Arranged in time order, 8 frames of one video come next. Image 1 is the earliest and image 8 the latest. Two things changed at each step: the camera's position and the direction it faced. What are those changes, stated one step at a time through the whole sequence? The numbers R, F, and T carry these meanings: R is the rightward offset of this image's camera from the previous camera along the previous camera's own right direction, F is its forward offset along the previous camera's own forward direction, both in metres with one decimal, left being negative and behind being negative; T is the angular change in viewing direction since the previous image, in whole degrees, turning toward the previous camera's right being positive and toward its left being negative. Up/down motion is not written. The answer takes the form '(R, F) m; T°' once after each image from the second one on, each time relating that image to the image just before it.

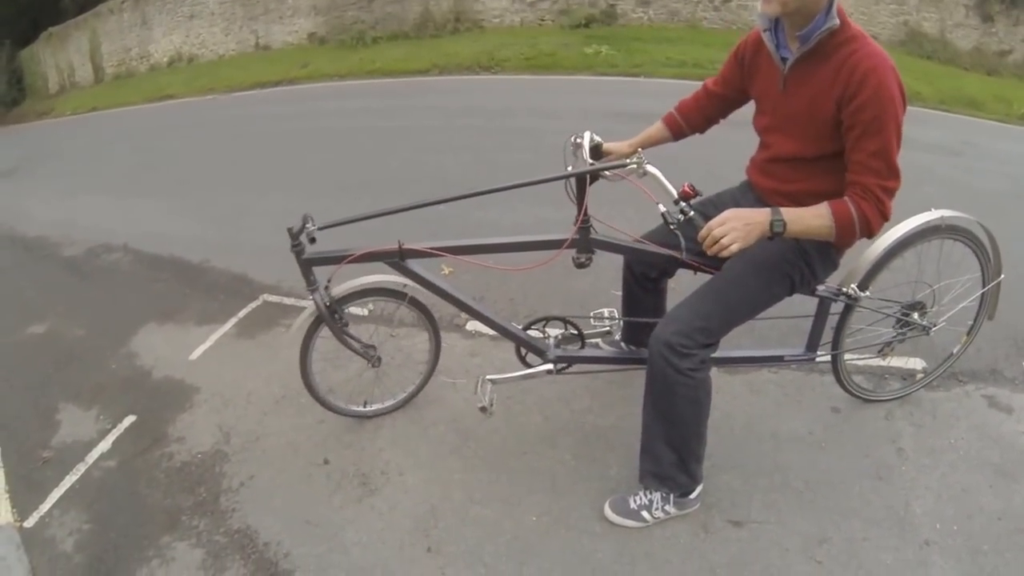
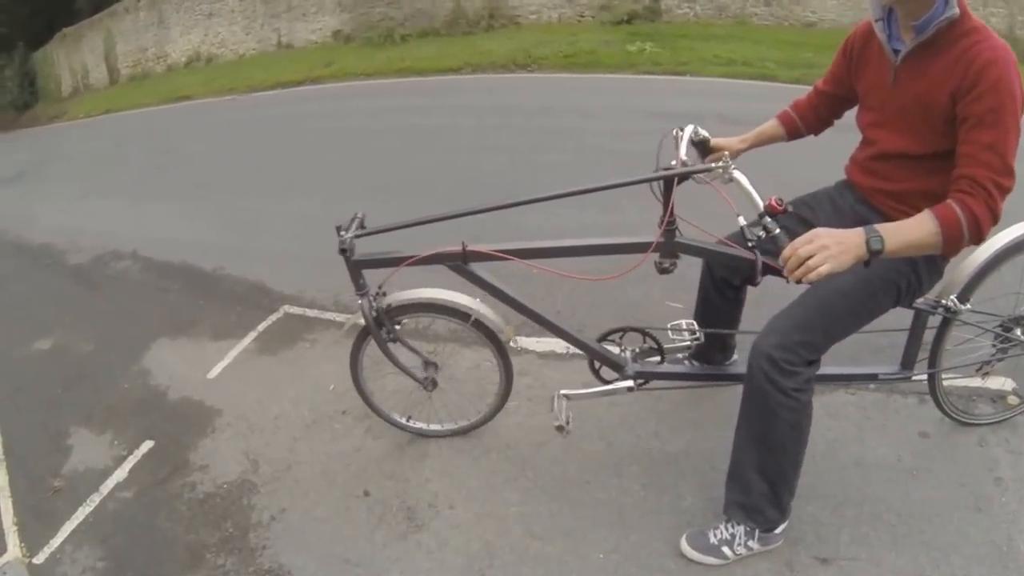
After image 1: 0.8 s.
(-0.2, +0.4) m; -1°
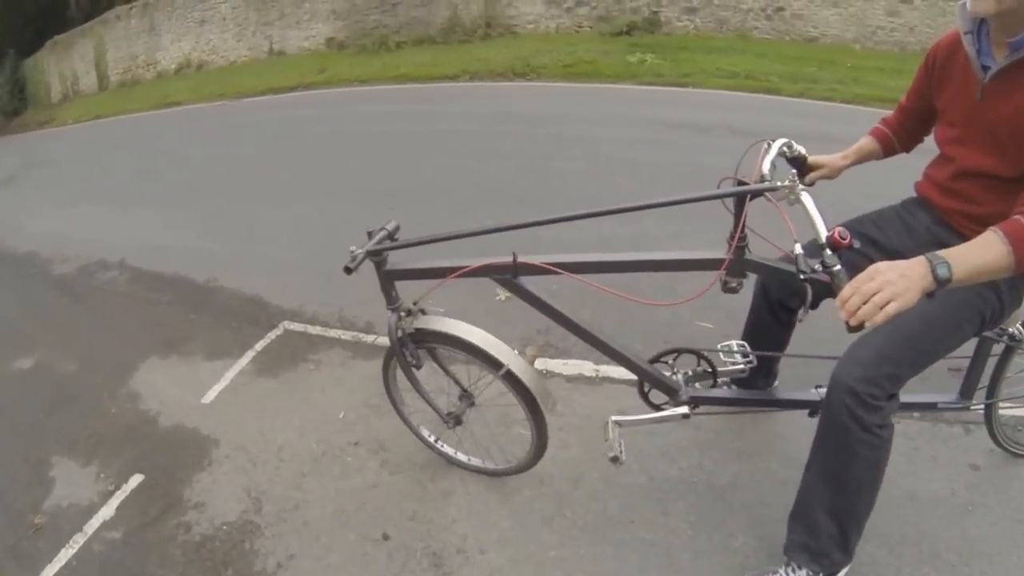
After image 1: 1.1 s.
(-0.2, +0.3) m; +1°
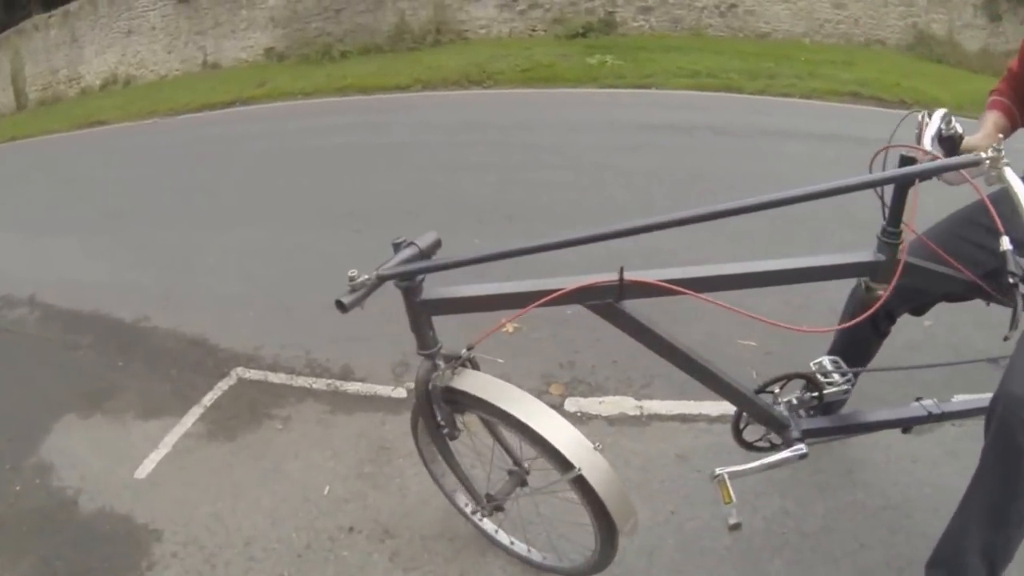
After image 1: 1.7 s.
(-0.3, +0.8) m; +4°
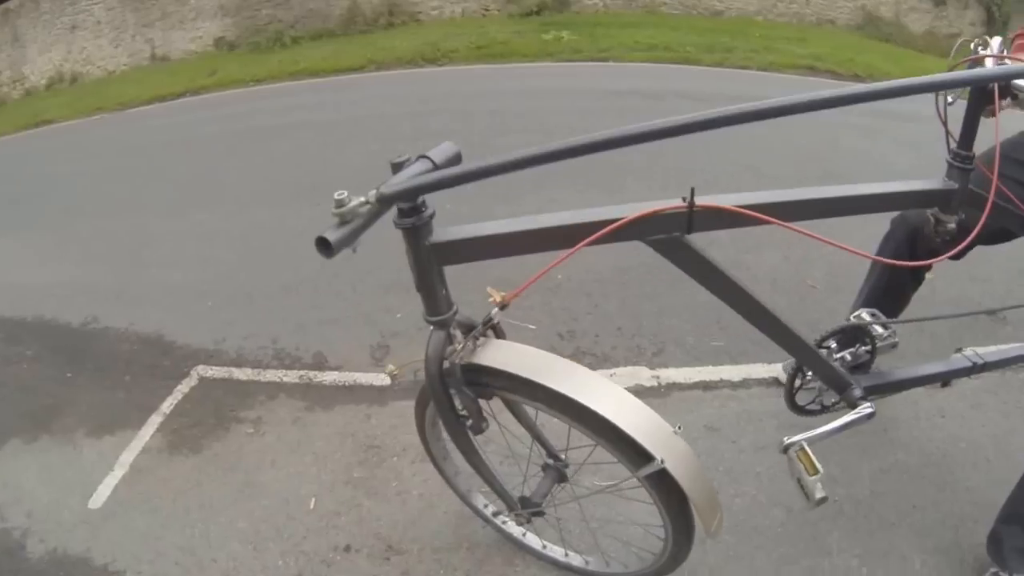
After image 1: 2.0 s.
(-0.1, +0.4) m; +3°
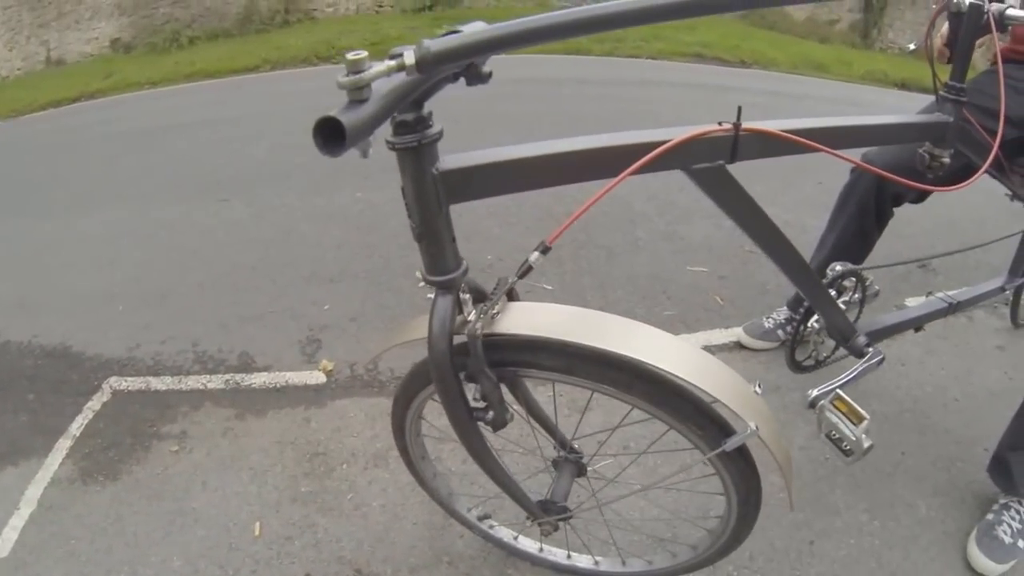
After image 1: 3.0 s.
(-0.1, +0.3) m; +7°
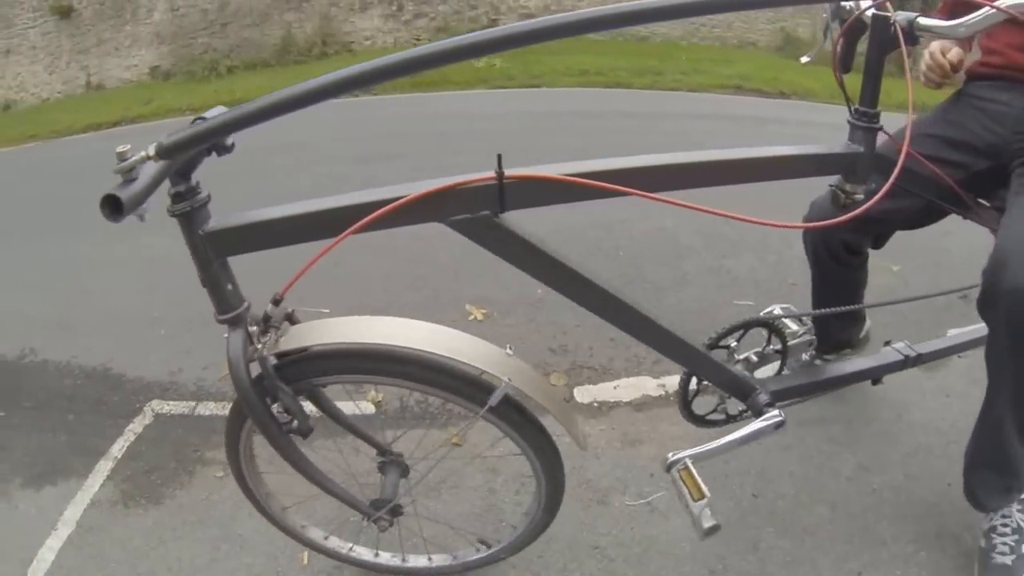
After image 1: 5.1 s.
(-0.1, 0.0) m; -2°
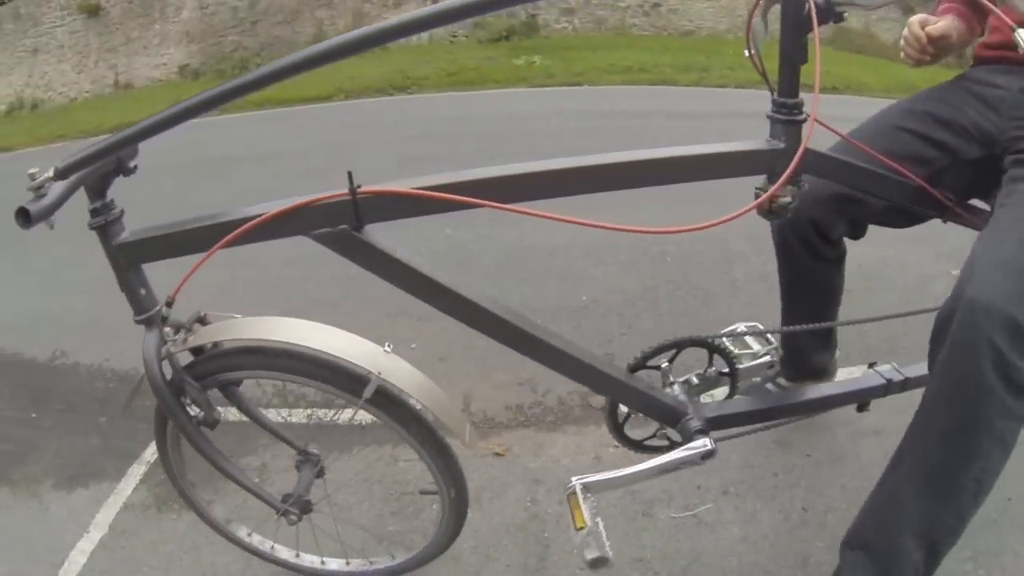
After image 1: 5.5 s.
(0.0, +0.1) m; -3°
